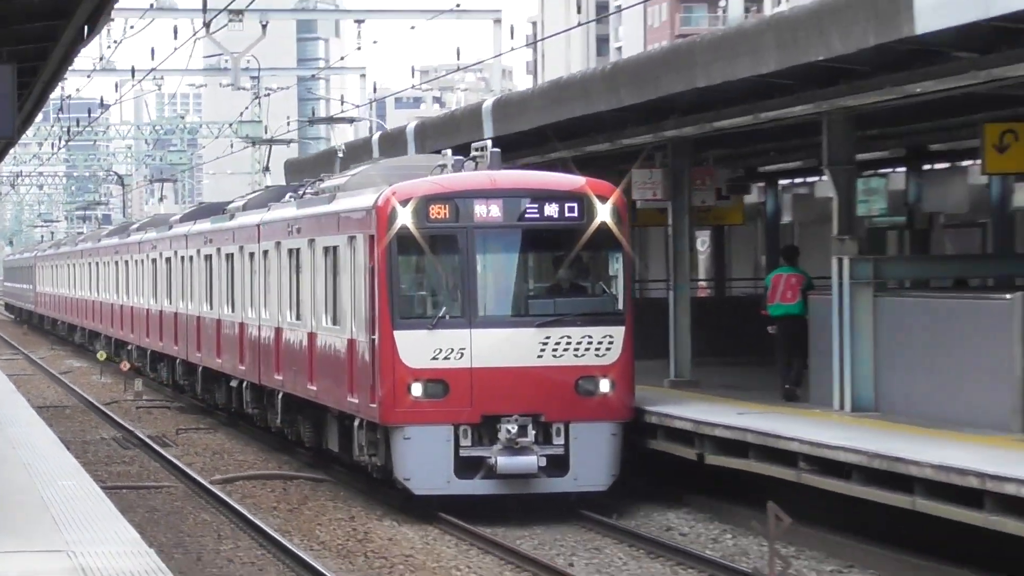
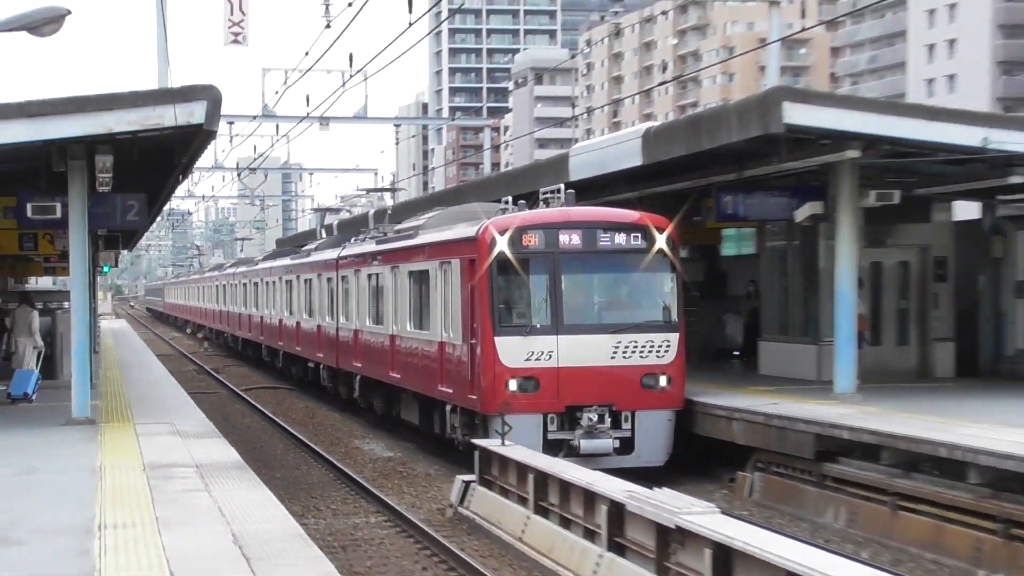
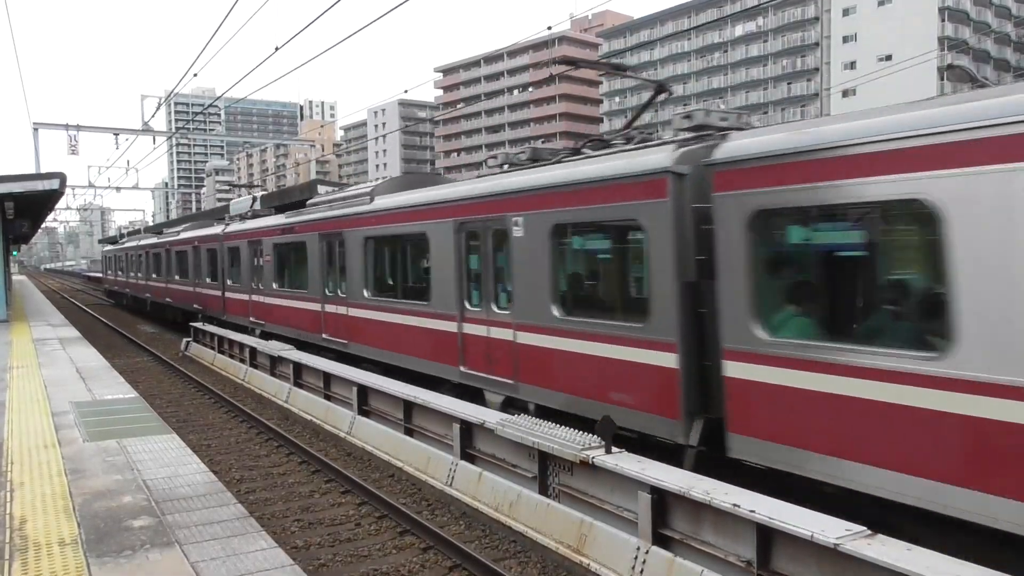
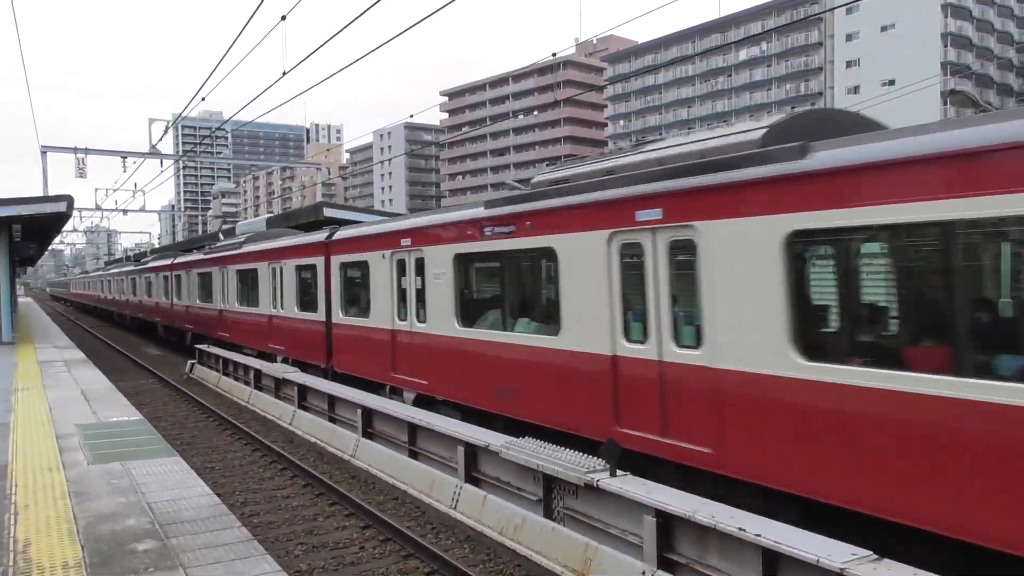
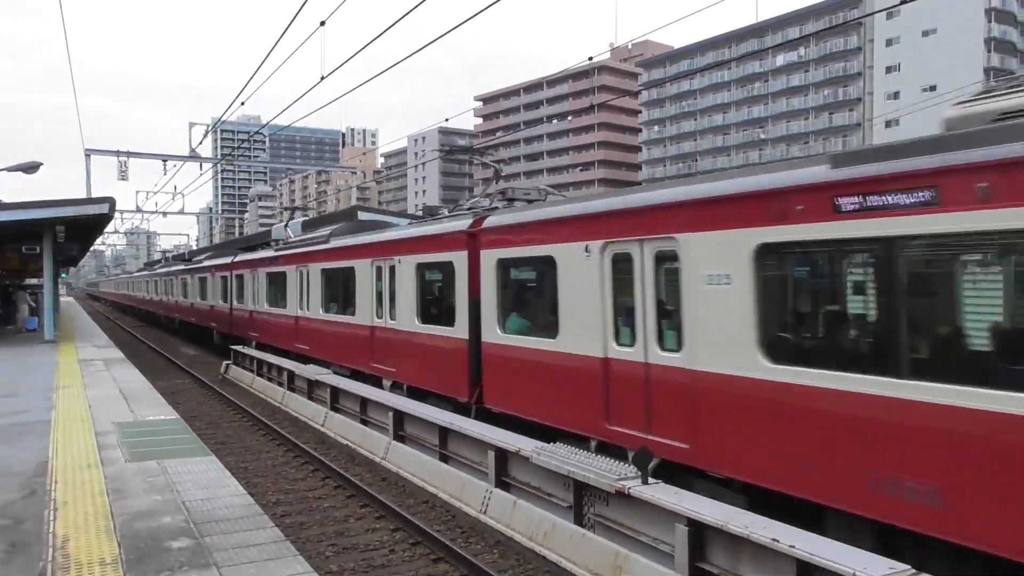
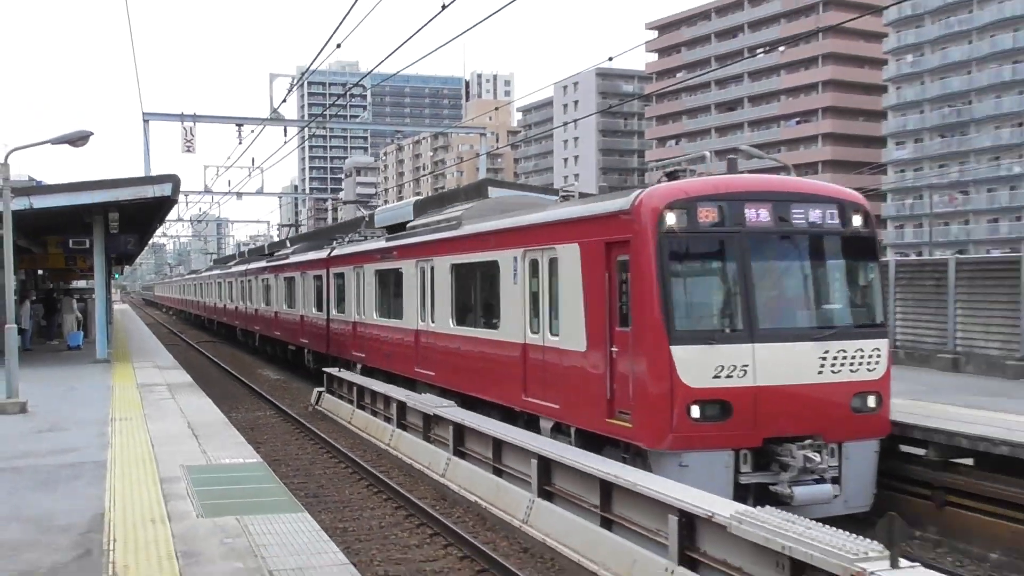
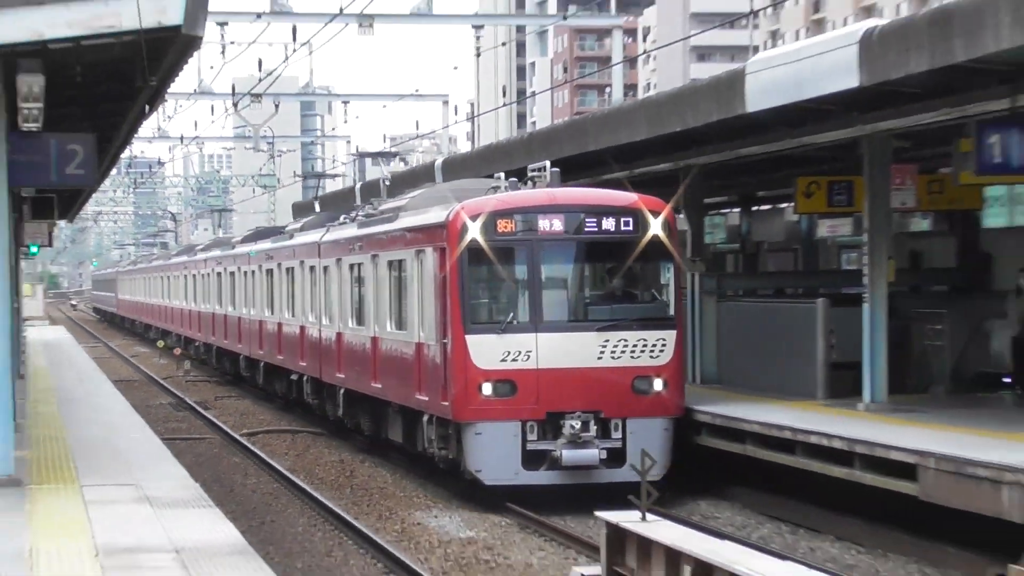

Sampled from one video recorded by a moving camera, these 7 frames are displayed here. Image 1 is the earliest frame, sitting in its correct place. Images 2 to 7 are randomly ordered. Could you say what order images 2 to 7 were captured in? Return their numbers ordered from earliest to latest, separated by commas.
7, 2, 6, 5, 4, 3
